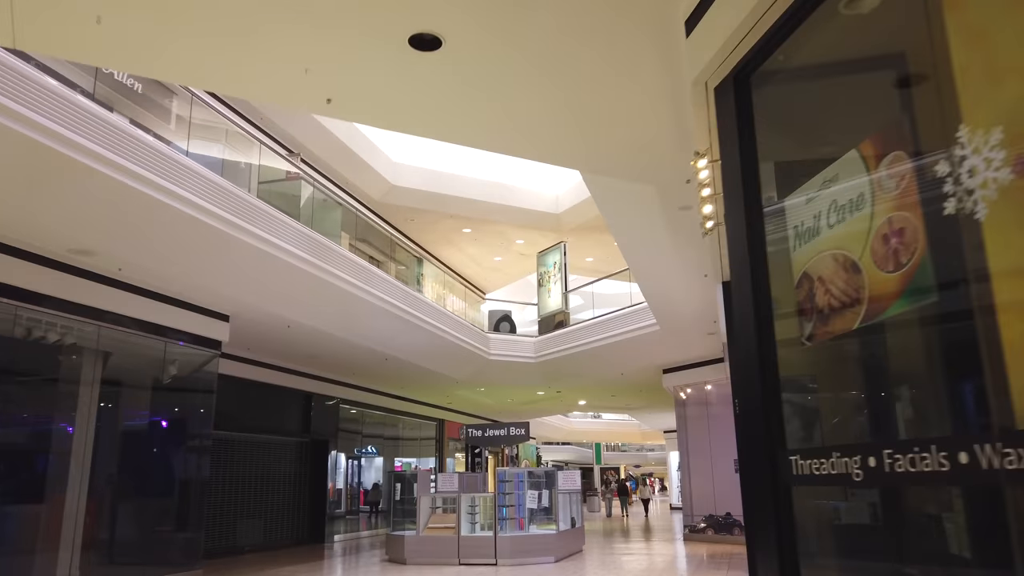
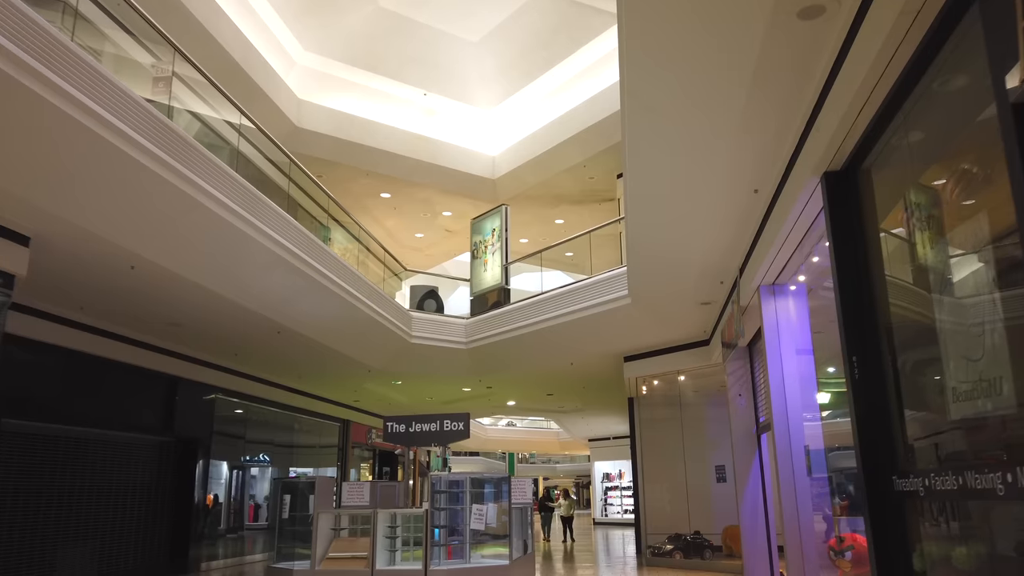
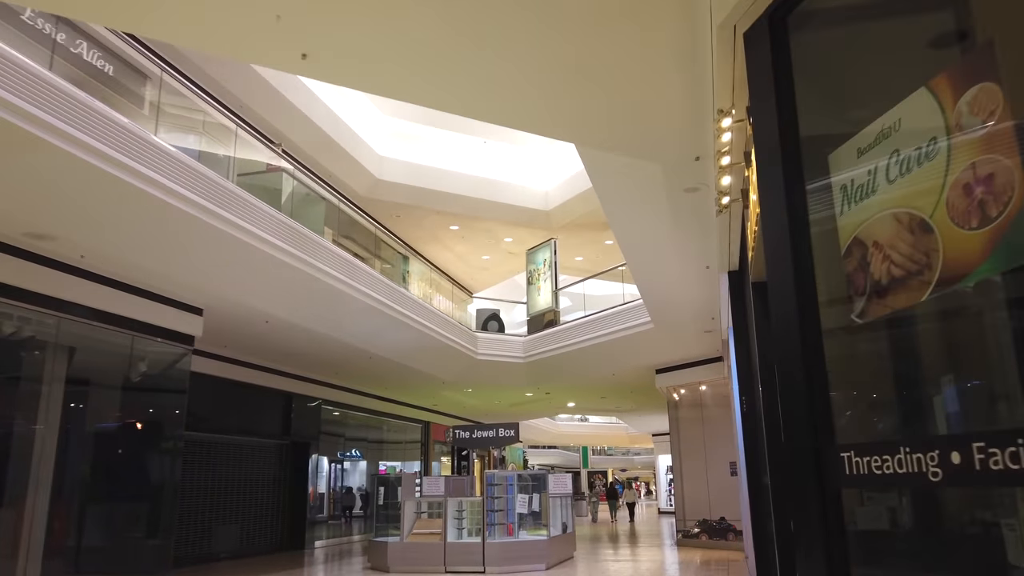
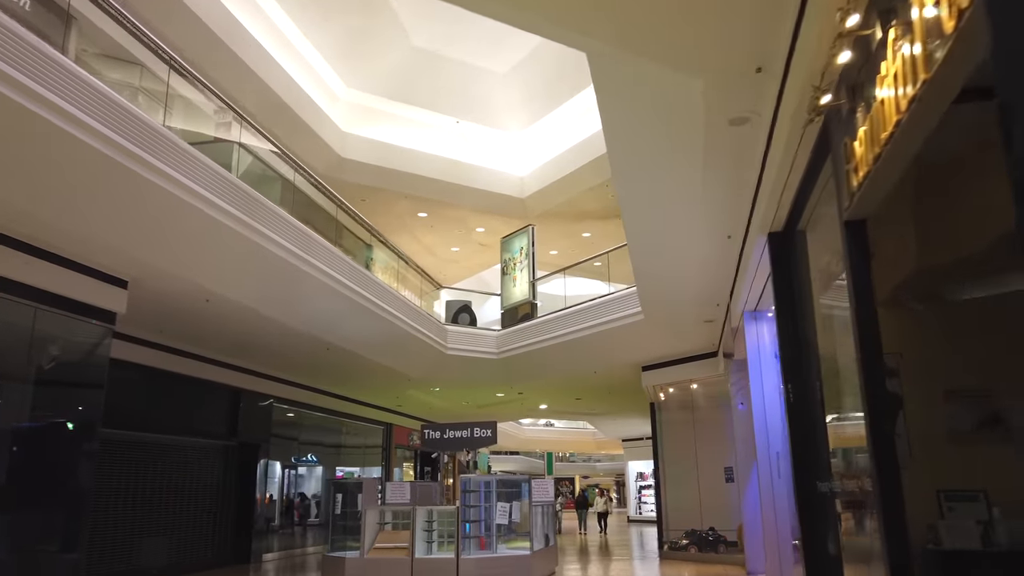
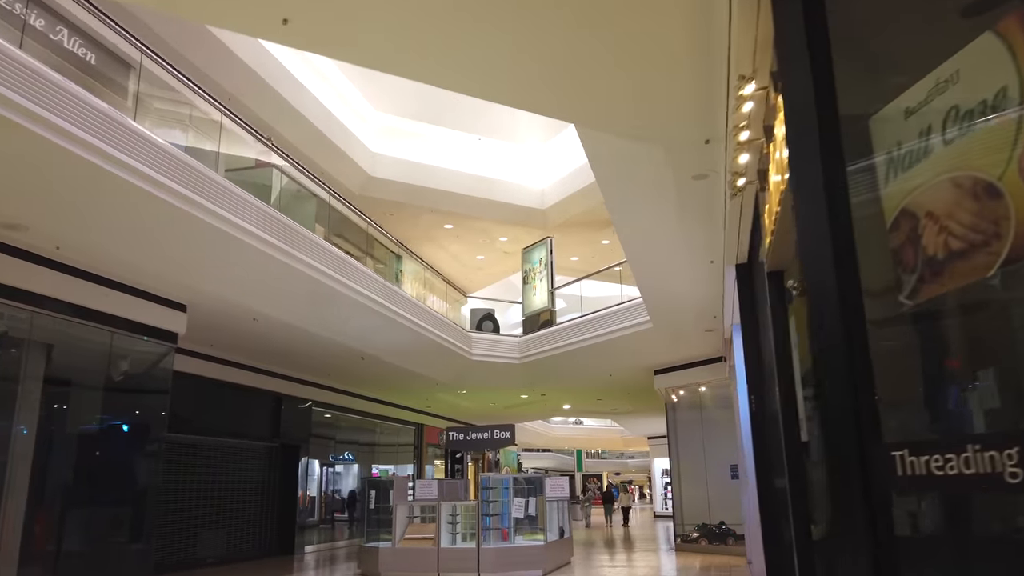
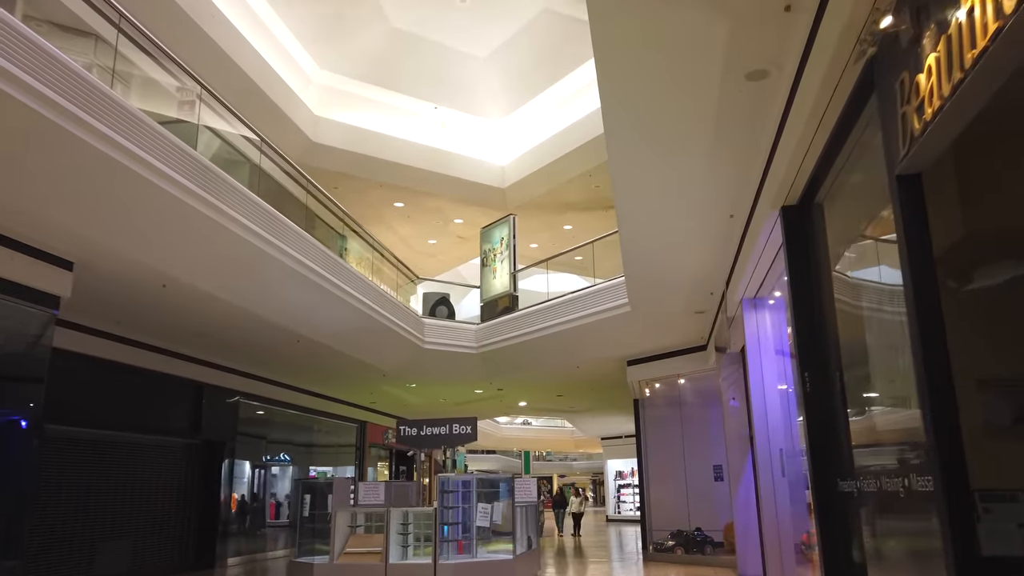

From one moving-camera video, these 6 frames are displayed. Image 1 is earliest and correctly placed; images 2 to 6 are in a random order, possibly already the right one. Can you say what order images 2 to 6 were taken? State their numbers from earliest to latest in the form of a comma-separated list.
3, 5, 4, 6, 2
